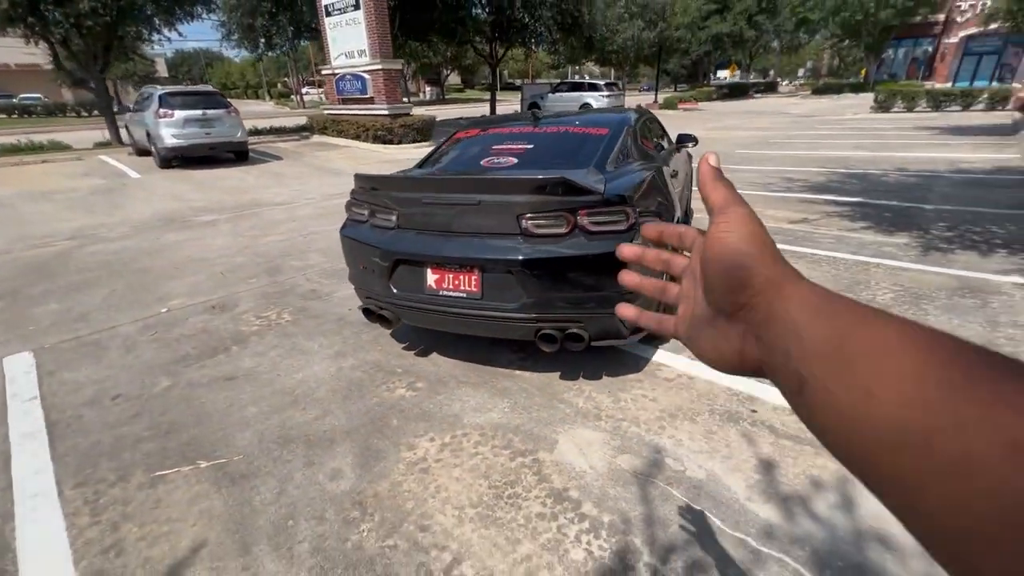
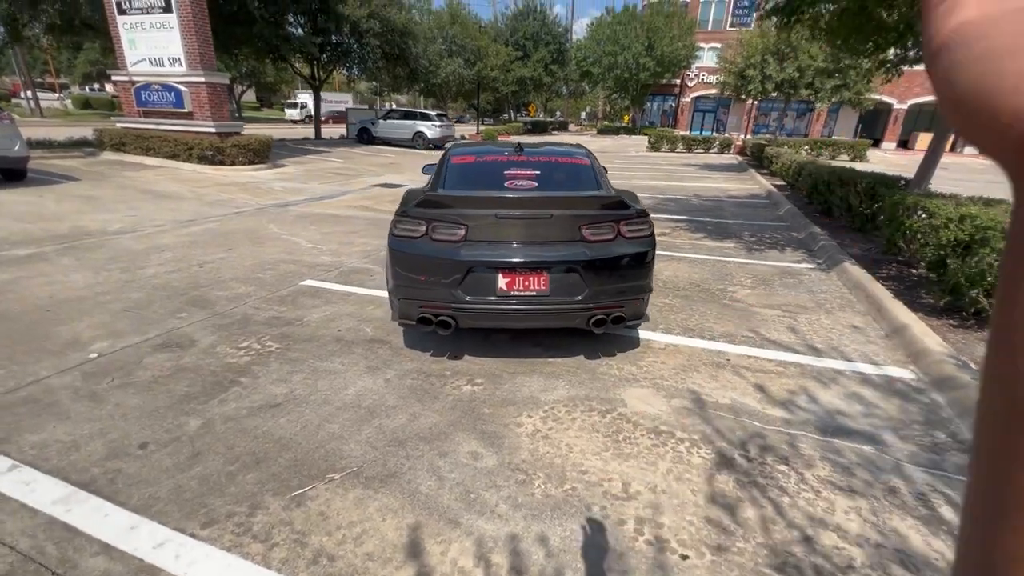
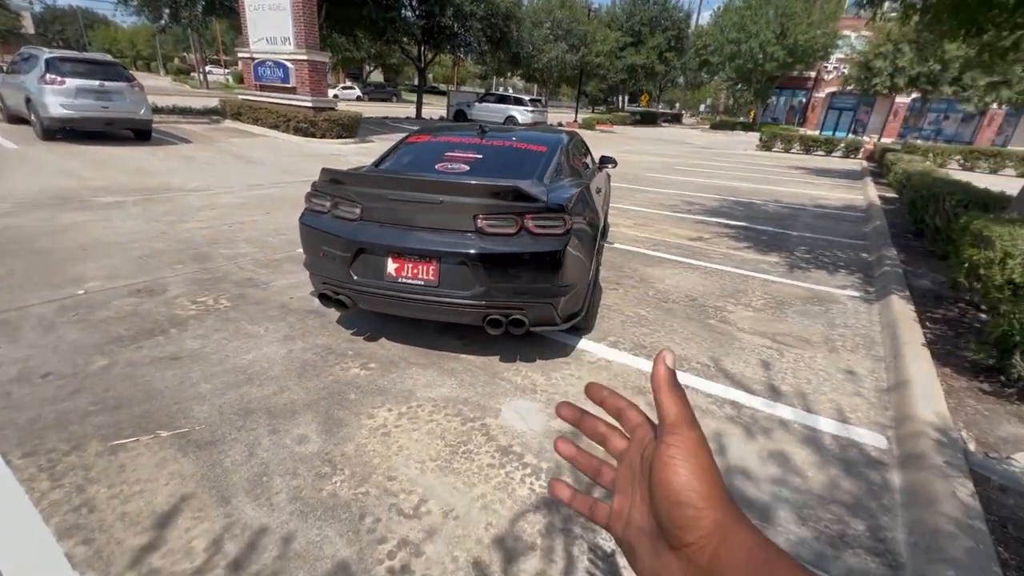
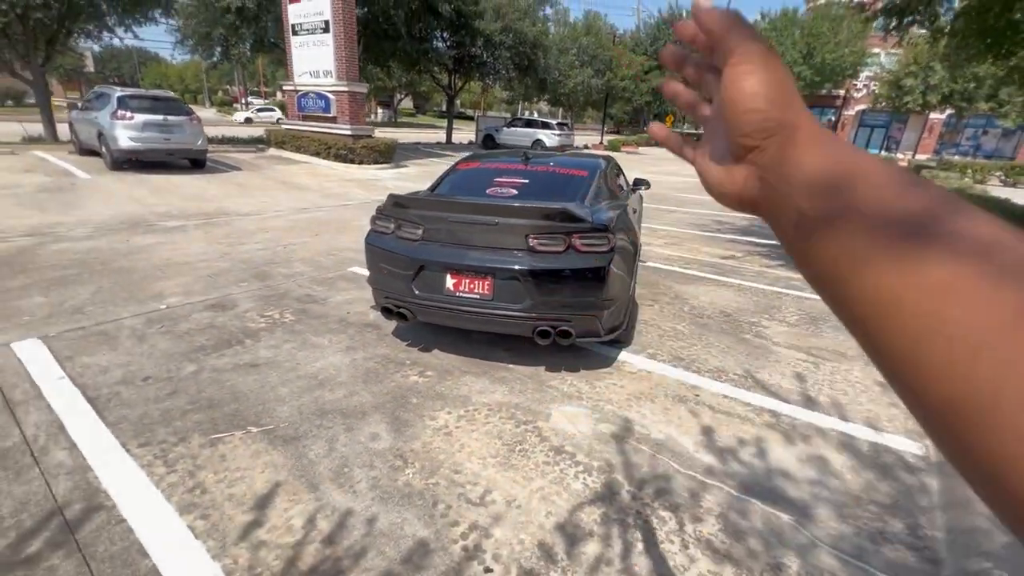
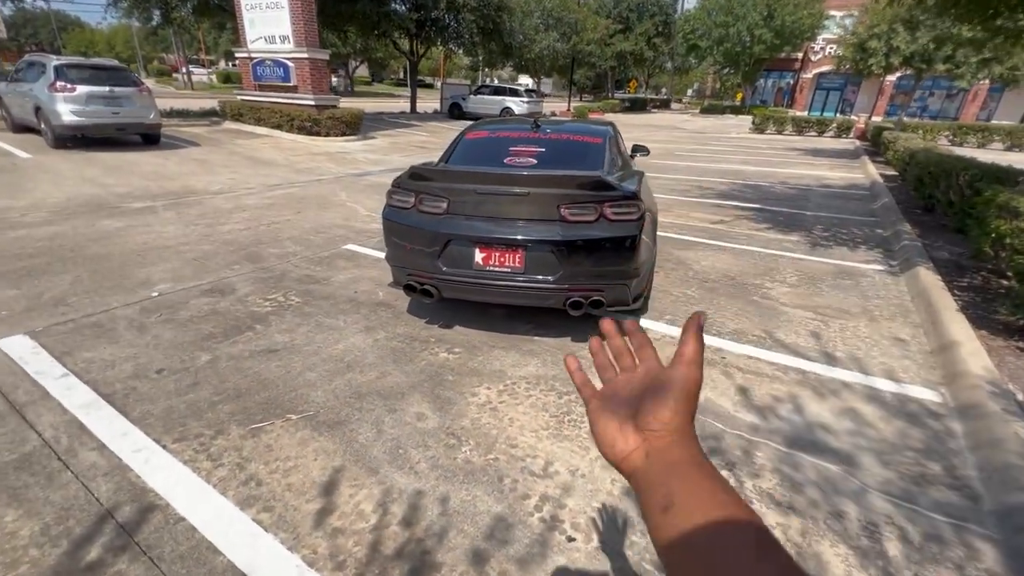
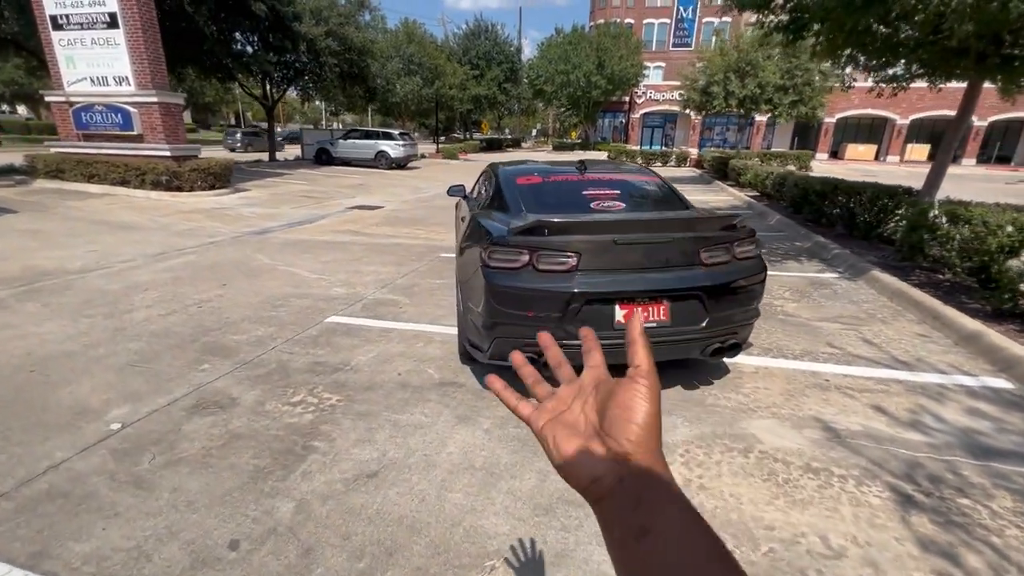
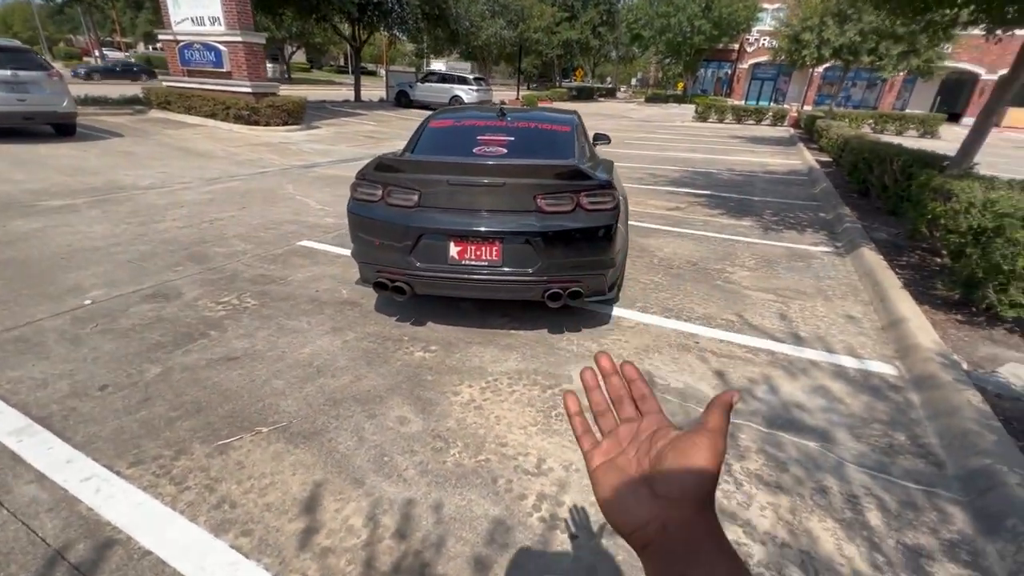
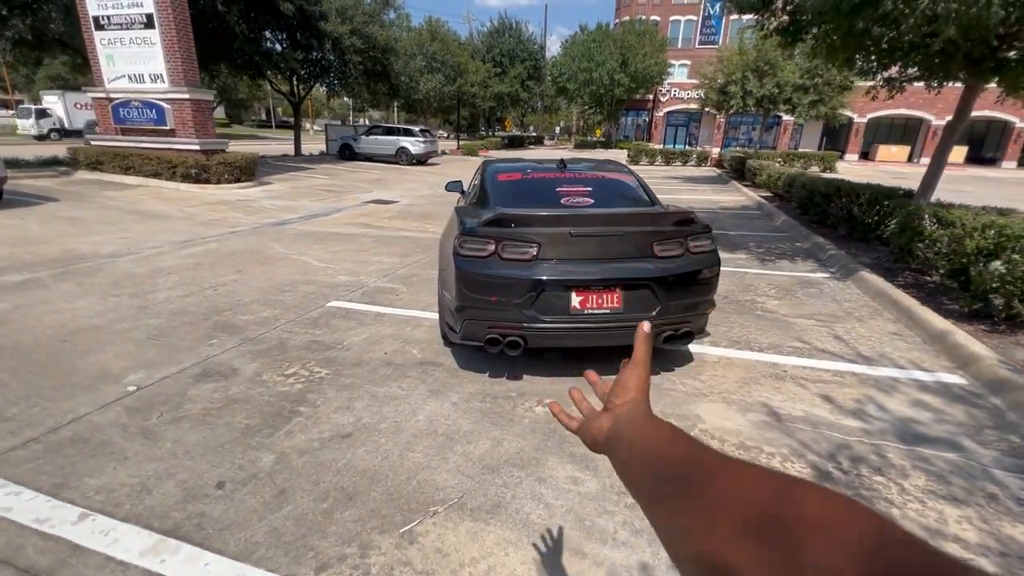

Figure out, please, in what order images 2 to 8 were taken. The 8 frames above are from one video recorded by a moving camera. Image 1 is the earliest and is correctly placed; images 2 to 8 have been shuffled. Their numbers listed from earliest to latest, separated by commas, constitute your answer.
3, 4, 5, 7, 2, 8, 6
